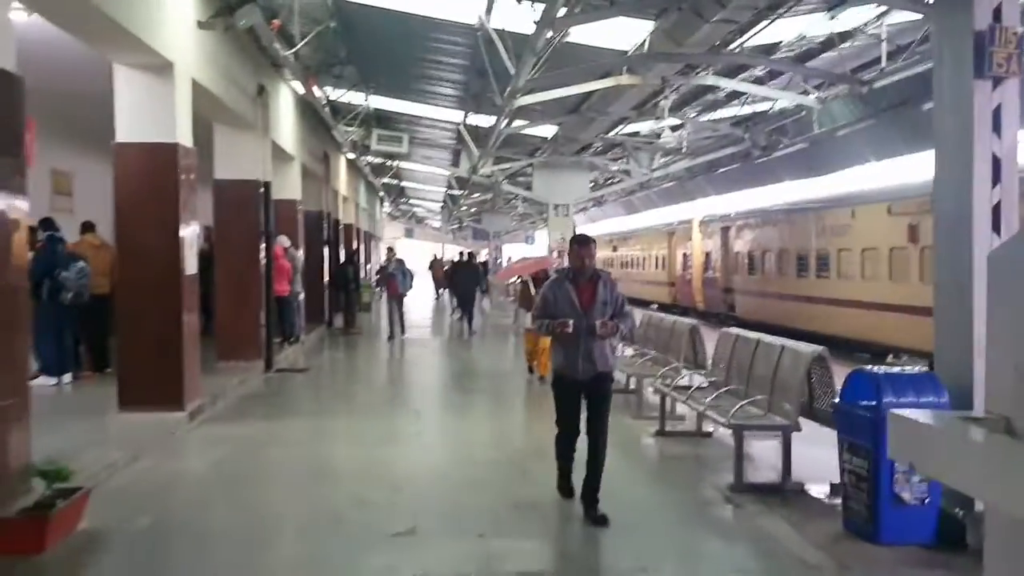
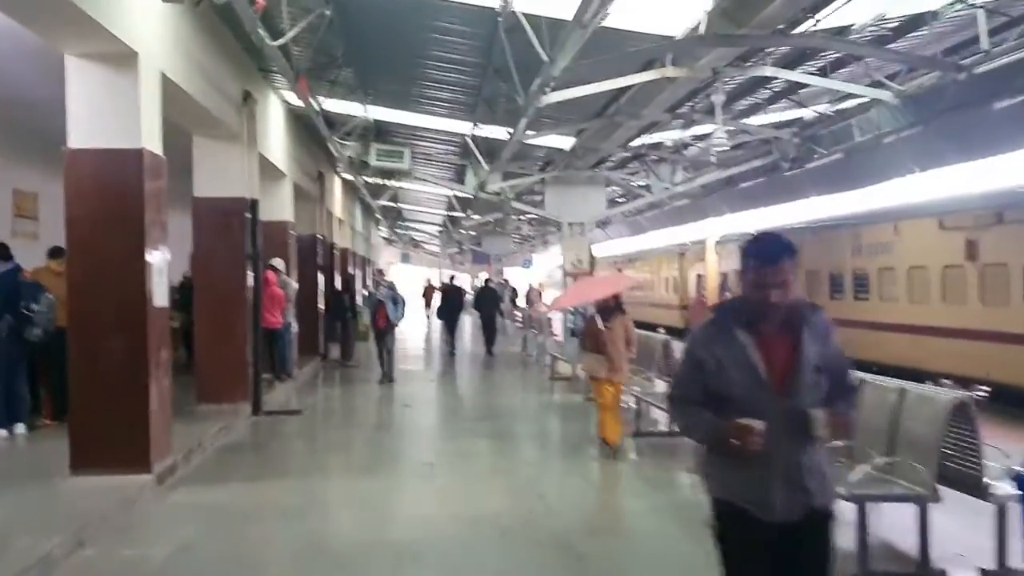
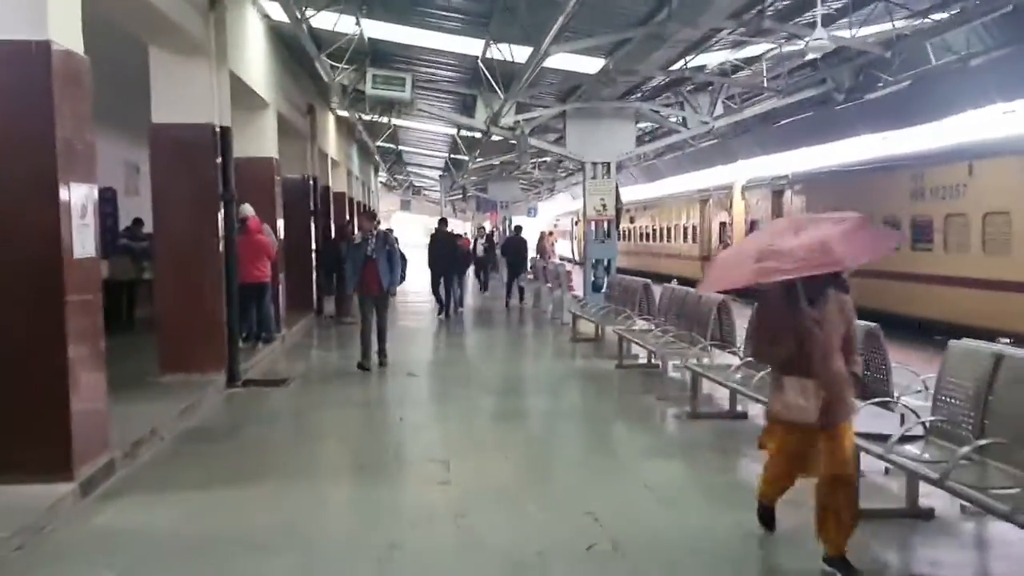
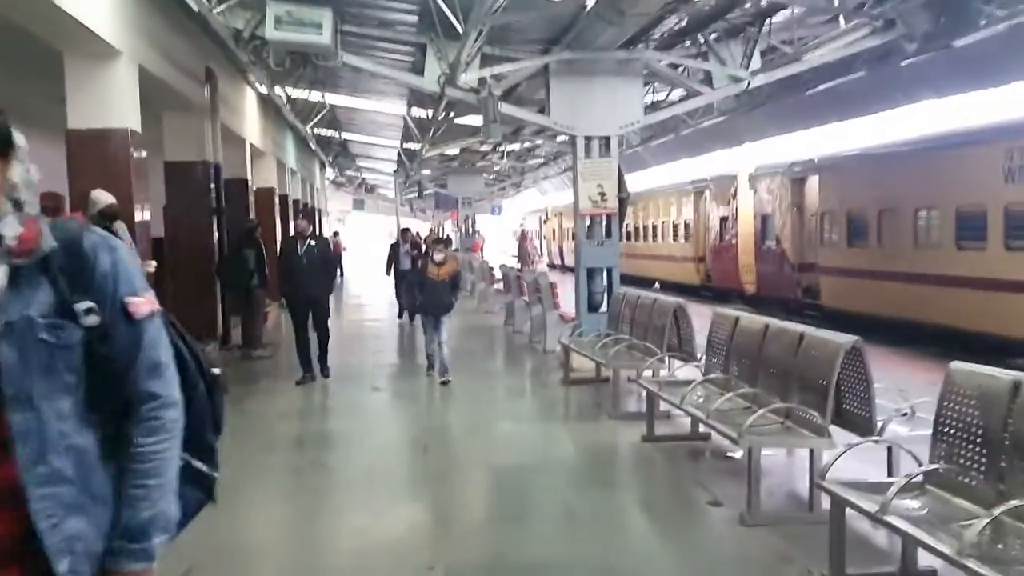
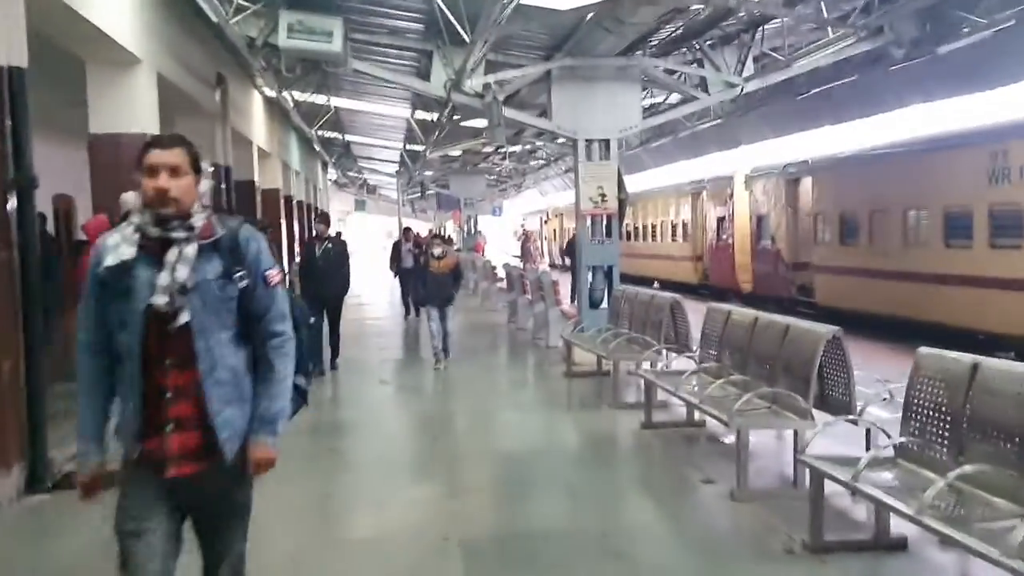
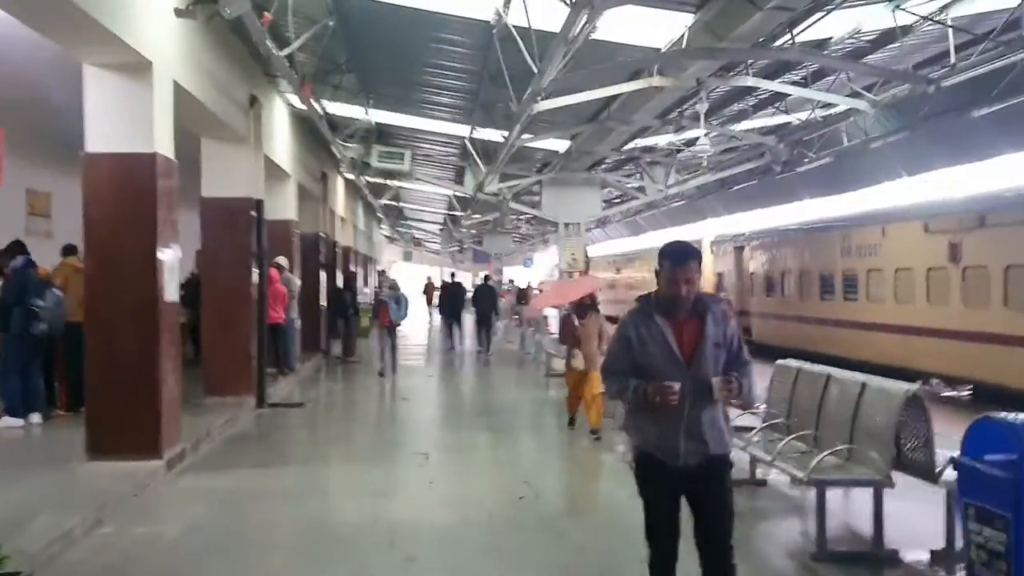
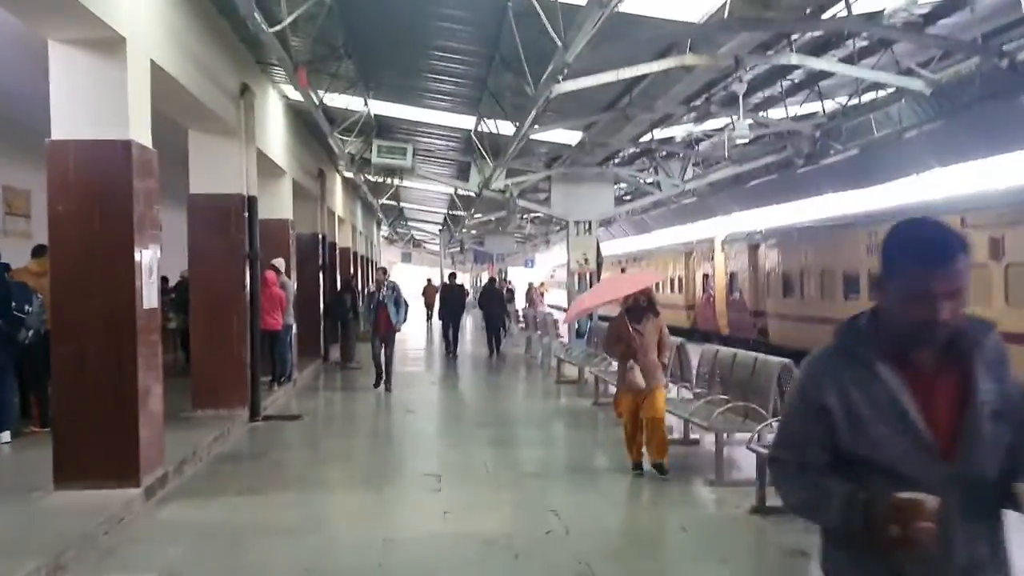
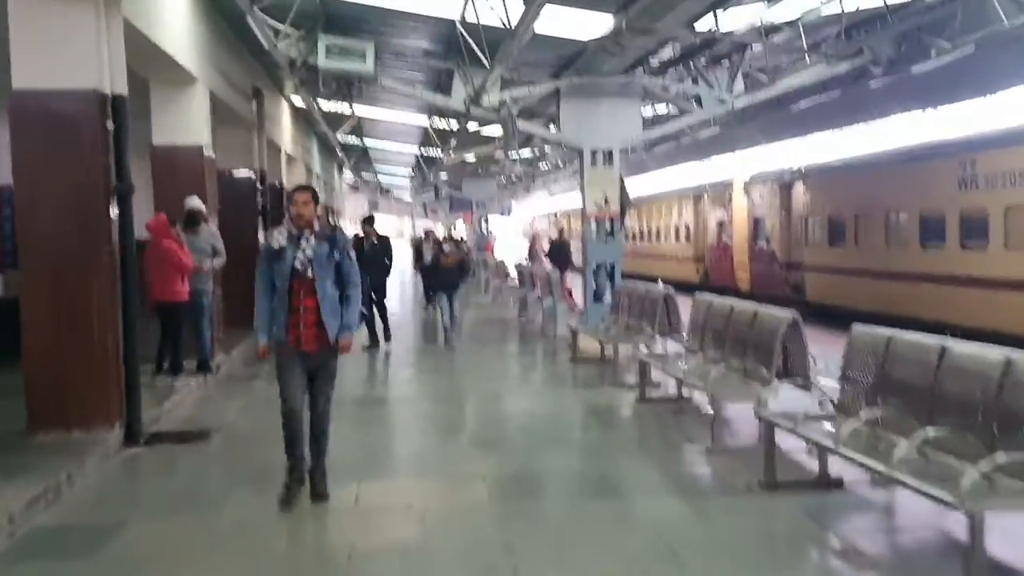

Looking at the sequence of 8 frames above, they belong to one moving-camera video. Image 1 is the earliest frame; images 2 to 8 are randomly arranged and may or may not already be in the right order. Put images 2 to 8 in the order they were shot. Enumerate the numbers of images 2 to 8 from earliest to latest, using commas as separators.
6, 2, 7, 3, 8, 5, 4
